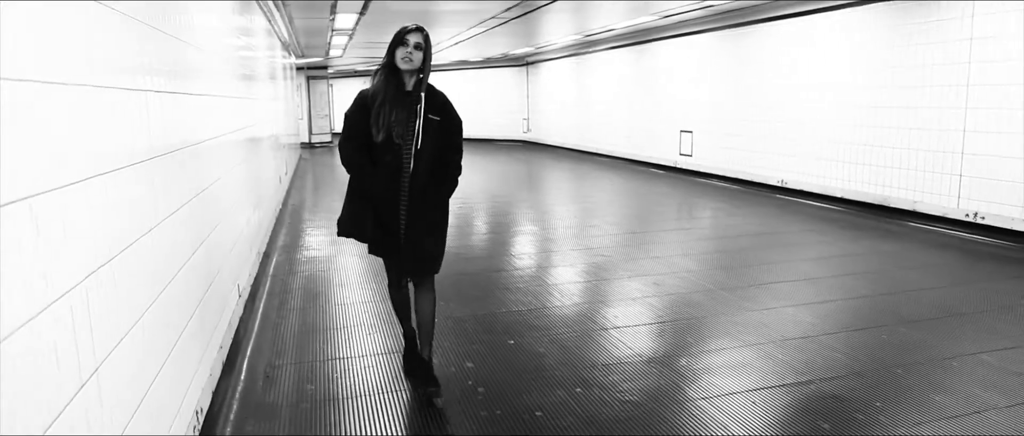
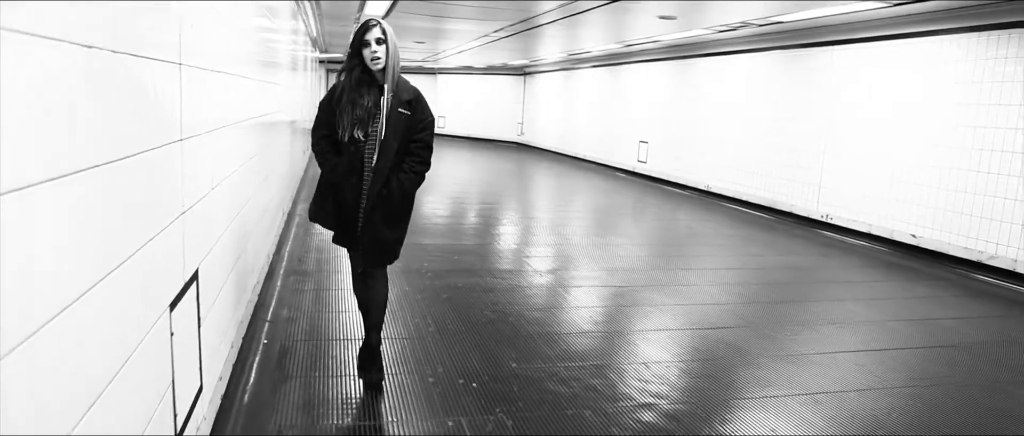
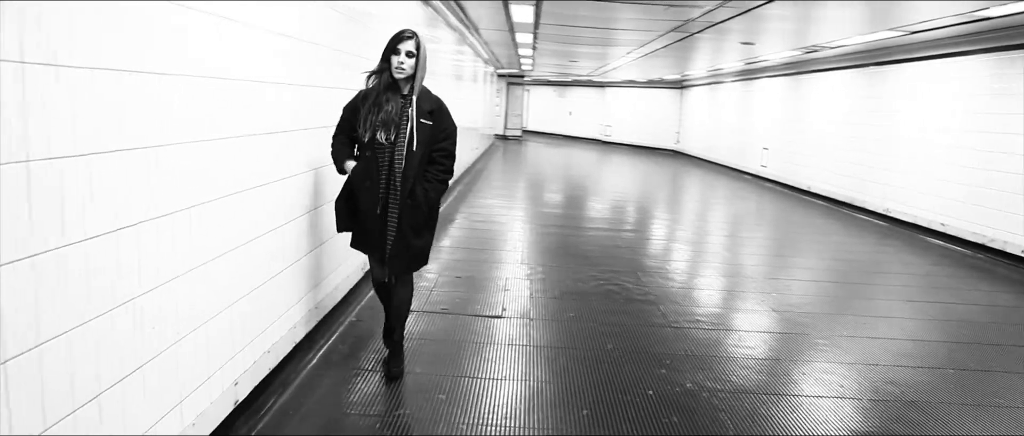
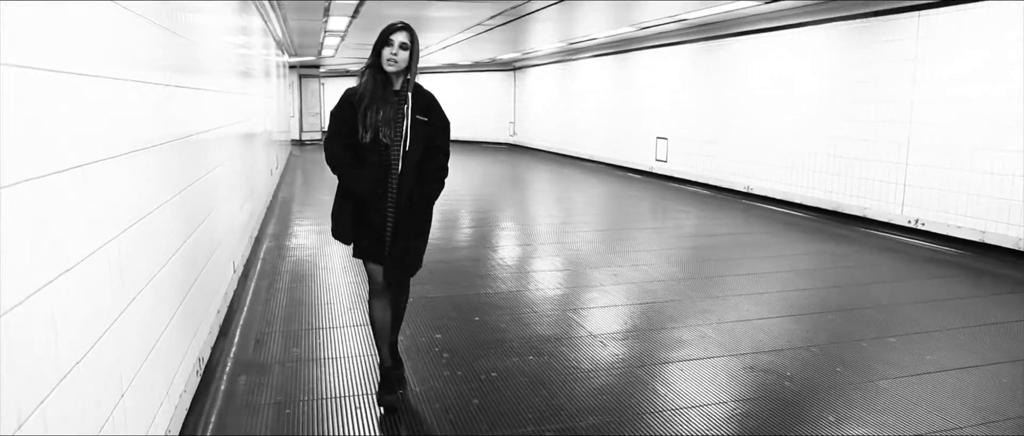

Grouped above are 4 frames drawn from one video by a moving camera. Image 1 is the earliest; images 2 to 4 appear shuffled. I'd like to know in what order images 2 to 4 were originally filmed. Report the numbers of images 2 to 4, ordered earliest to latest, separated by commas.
4, 2, 3
